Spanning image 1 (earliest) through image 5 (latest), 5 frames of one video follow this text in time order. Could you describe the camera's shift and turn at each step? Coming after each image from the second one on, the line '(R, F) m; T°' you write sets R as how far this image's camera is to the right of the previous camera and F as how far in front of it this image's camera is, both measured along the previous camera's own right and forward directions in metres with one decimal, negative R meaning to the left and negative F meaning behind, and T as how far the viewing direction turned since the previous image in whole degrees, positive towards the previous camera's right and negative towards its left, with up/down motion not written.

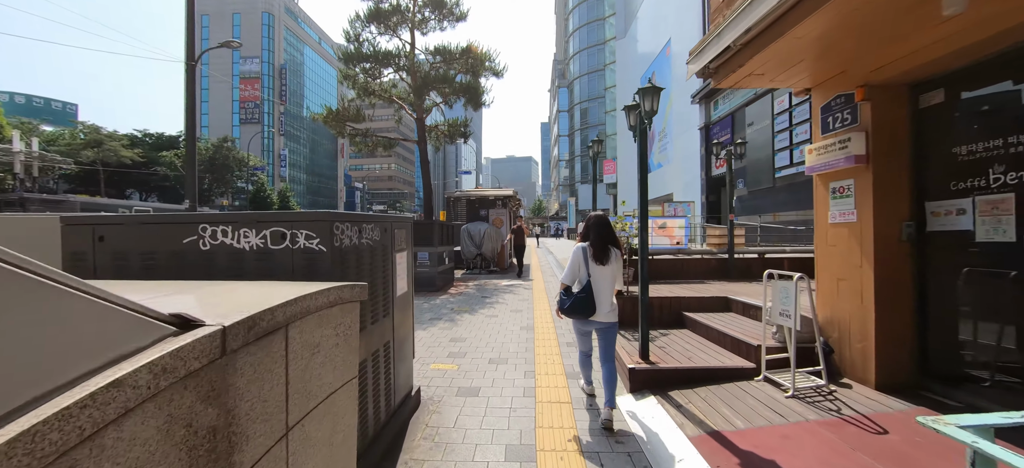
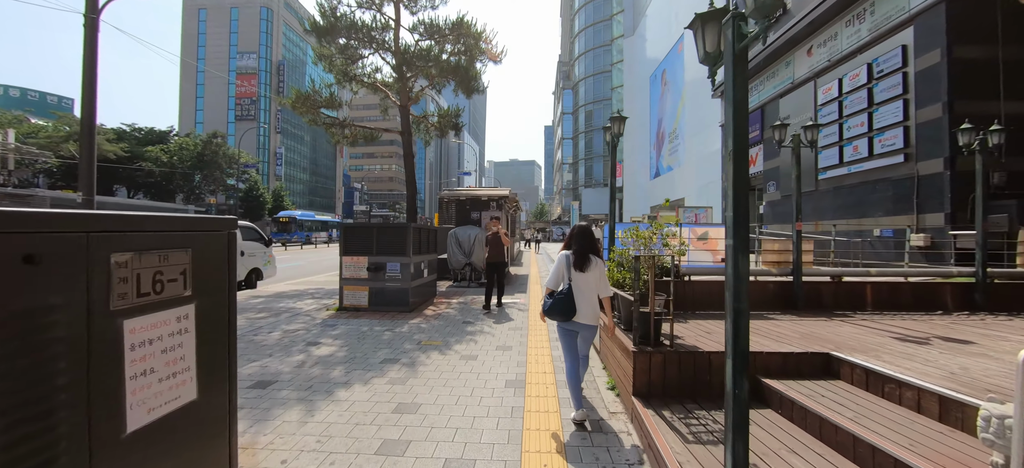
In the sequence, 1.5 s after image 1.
(+0.2, +1.9) m; 0°
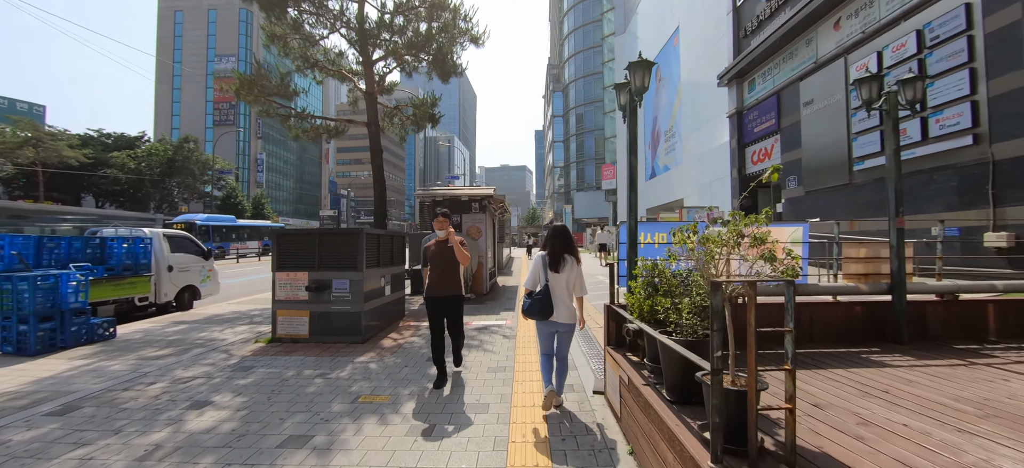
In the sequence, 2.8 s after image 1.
(+0.2, +1.7) m; +1°
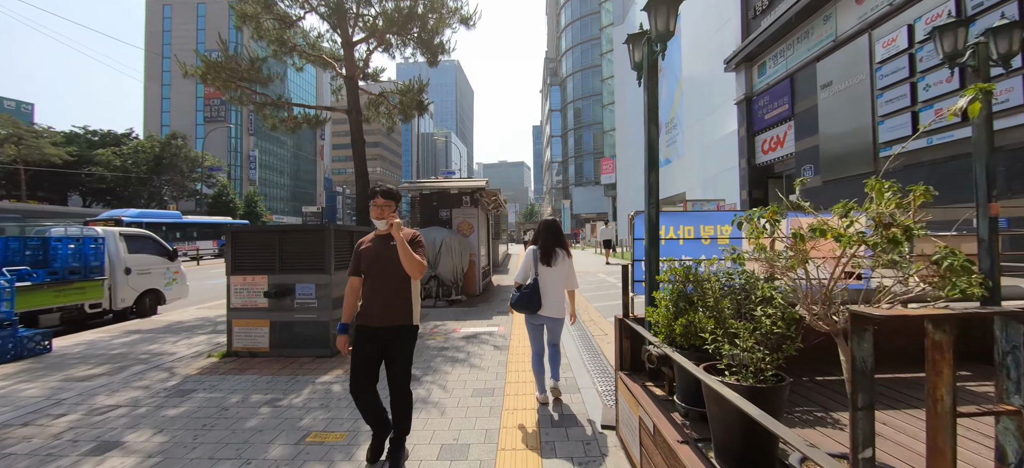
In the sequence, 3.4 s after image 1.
(+0.1, +0.8) m; 0°
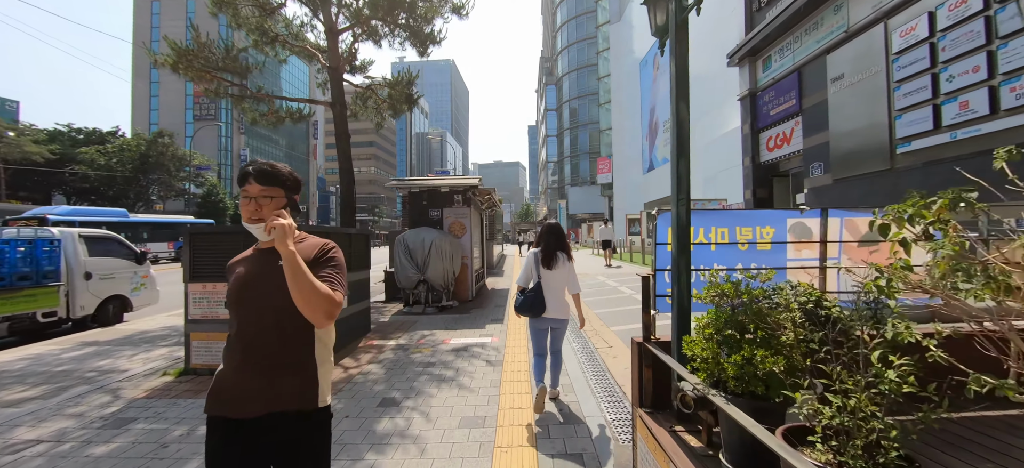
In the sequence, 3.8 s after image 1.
(0.0, +0.6) m; +1°
